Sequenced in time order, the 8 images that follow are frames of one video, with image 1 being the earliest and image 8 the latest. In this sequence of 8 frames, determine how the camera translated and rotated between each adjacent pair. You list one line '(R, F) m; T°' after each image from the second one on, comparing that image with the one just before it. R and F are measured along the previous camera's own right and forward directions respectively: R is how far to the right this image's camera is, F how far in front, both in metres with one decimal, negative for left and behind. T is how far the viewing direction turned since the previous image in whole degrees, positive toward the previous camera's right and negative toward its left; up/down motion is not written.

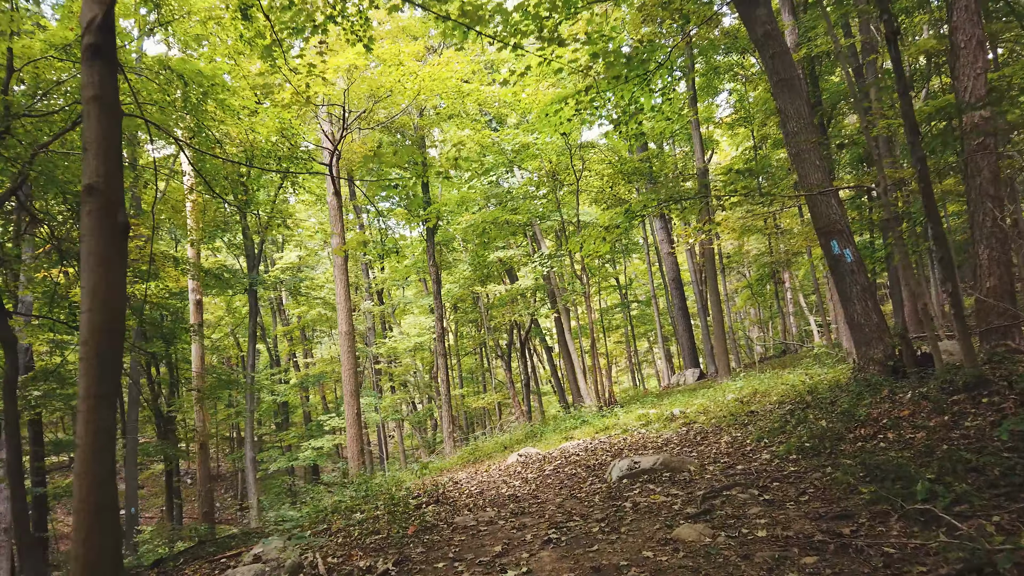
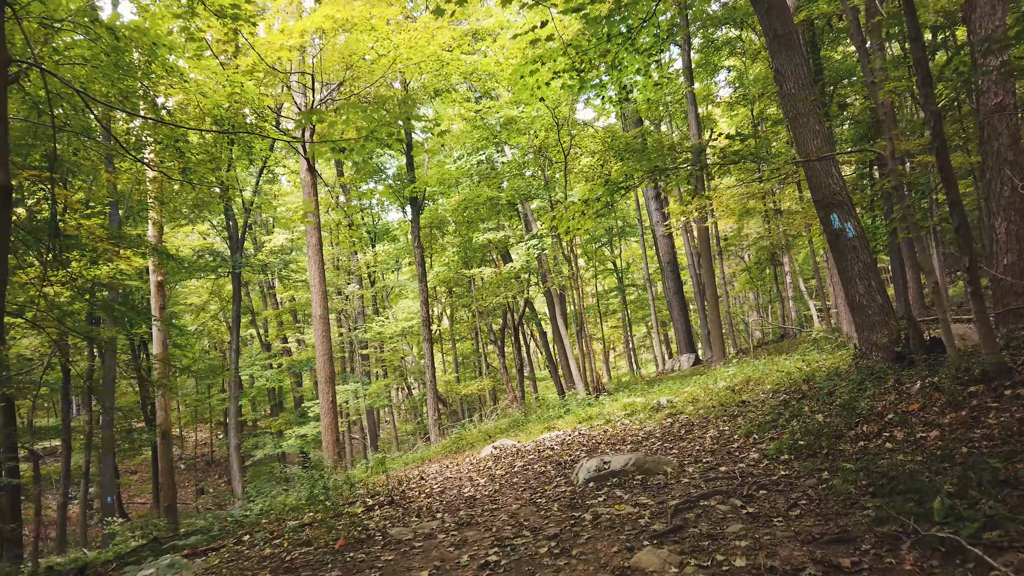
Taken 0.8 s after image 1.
(+0.2, +0.5) m; 0°
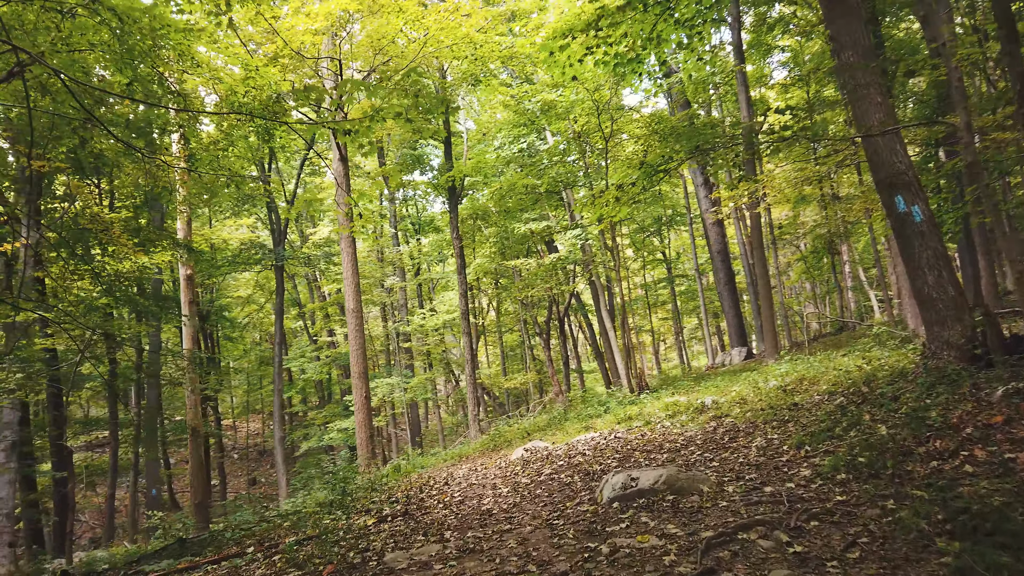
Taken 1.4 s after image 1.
(+0.2, +0.4) m; -4°
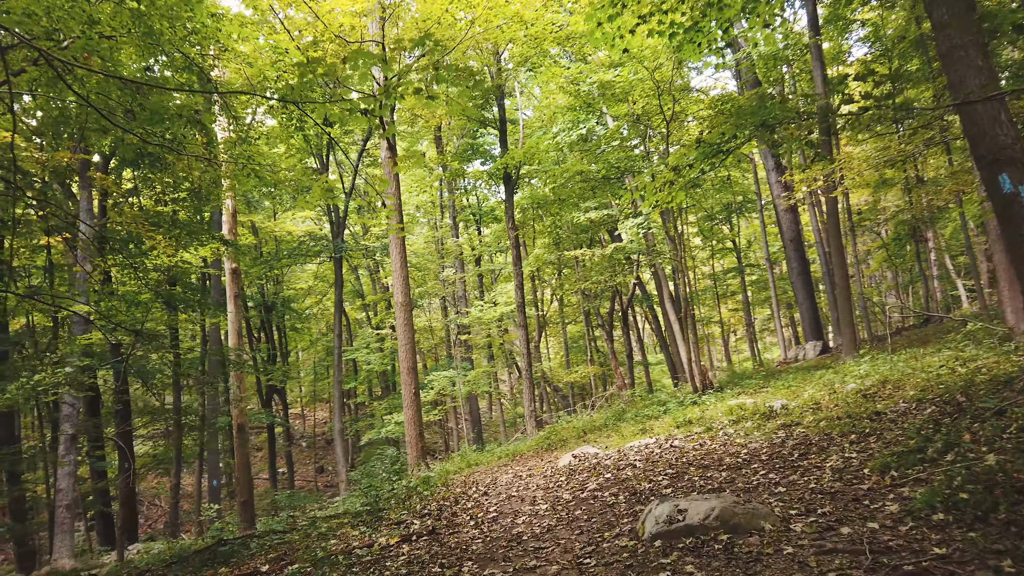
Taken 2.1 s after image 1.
(+0.2, +0.5) m; -5°
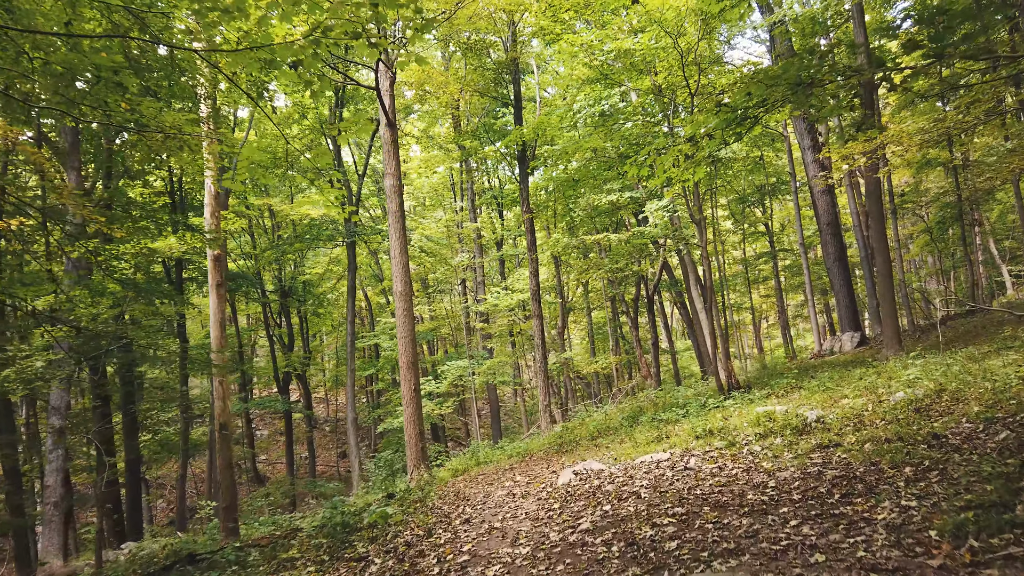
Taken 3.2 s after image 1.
(+0.2, +0.7) m; -2°
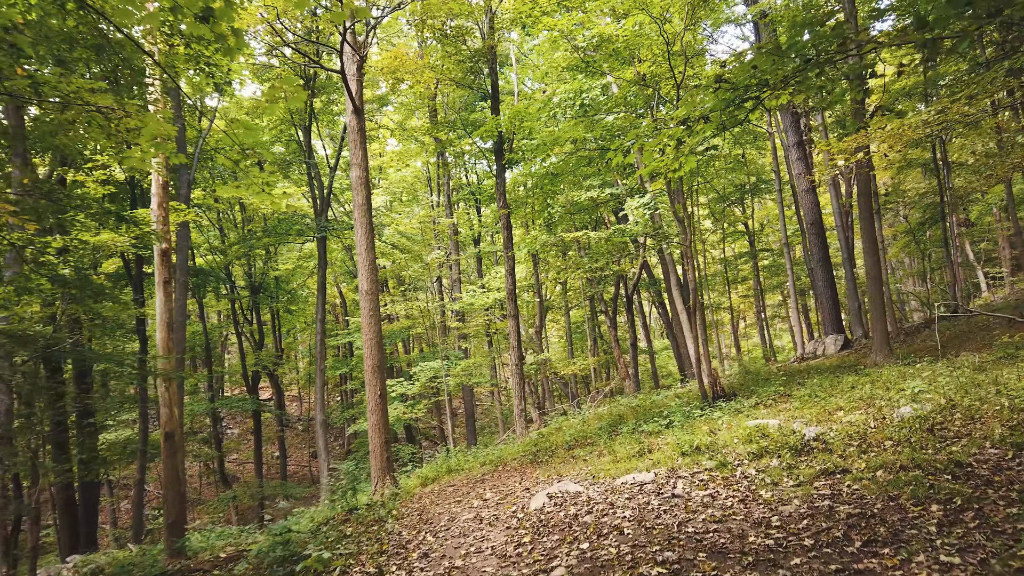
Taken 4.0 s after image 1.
(+0.1, +0.5) m; +2°
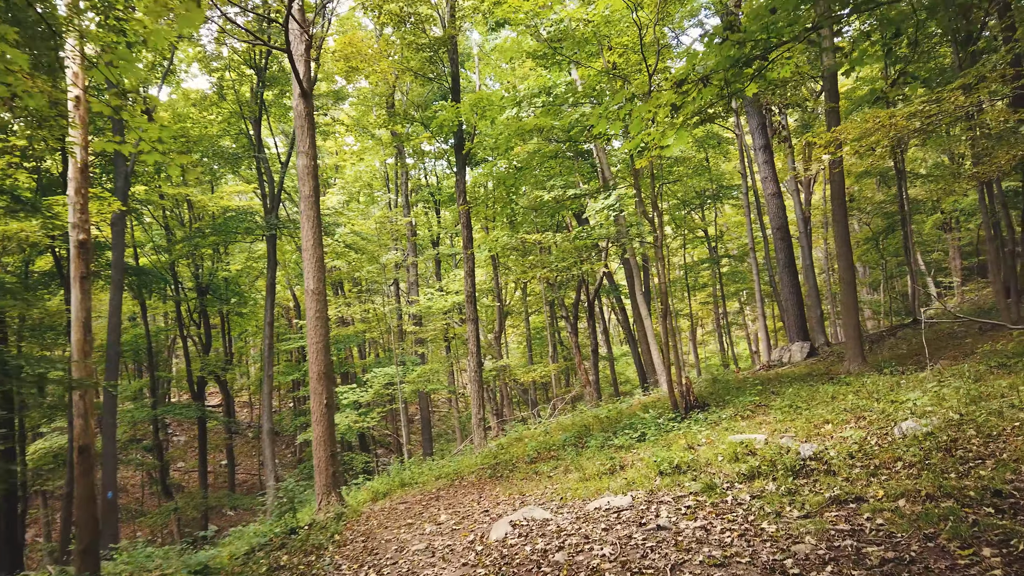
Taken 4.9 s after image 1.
(0.0, +0.6) m; +3°
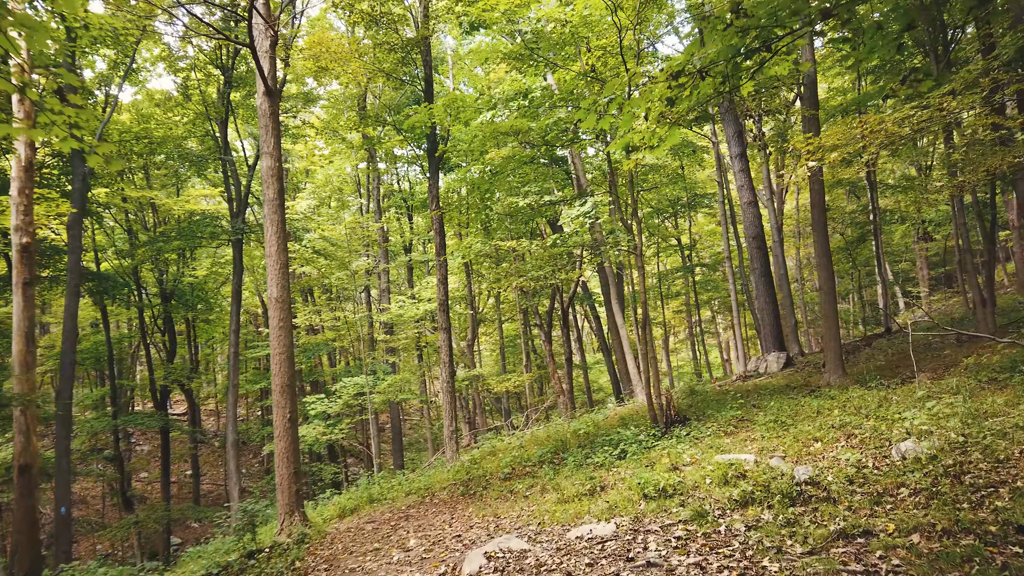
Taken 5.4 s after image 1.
(0.0, +0.3) m; +2°
